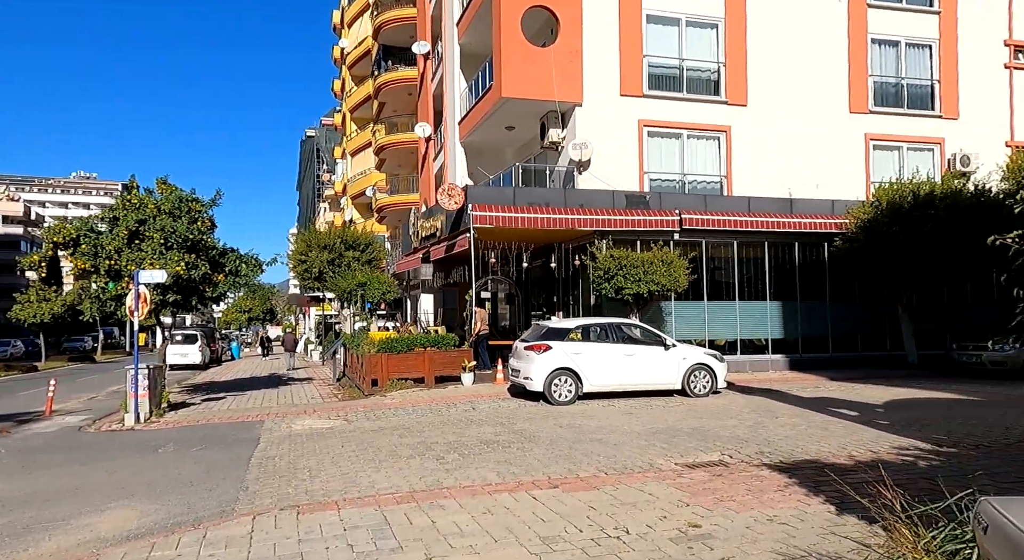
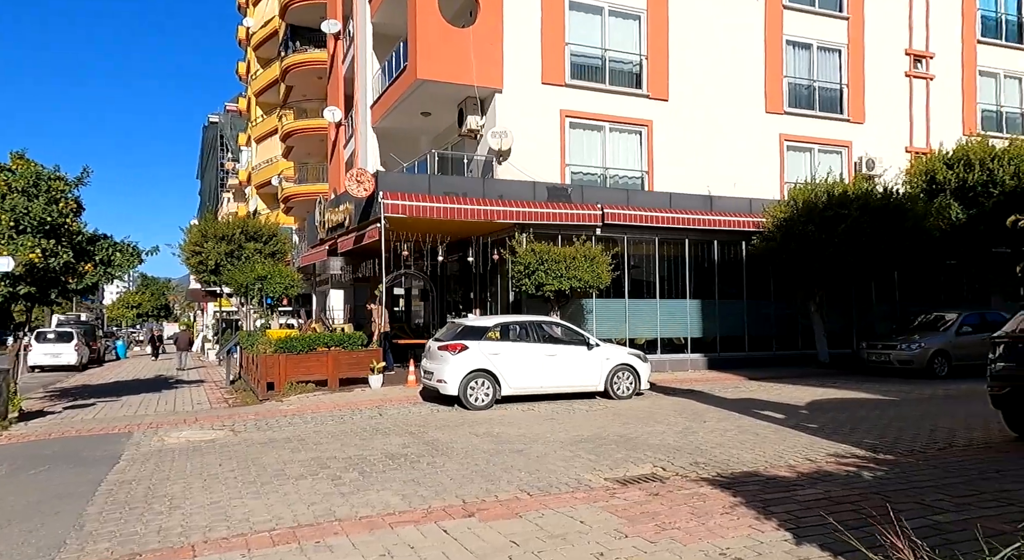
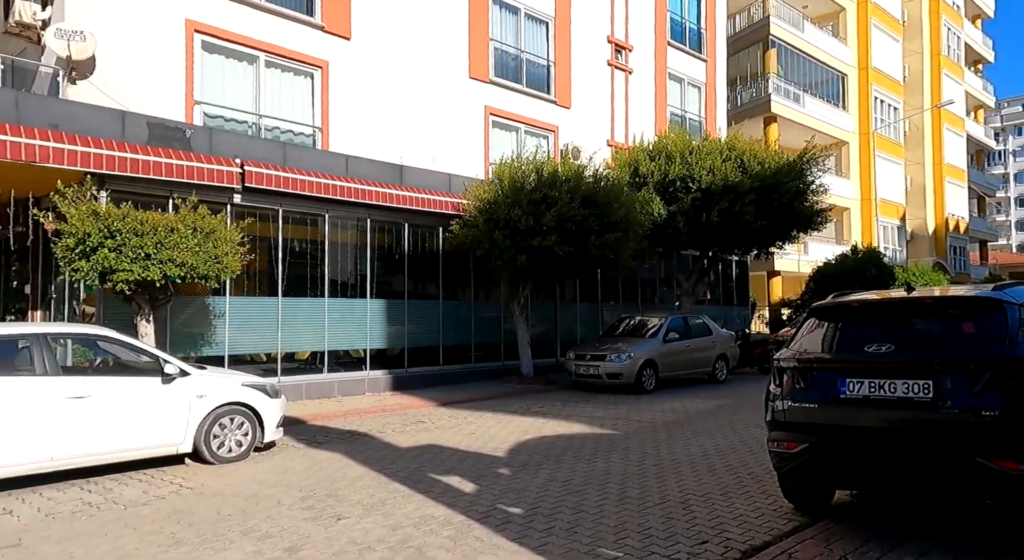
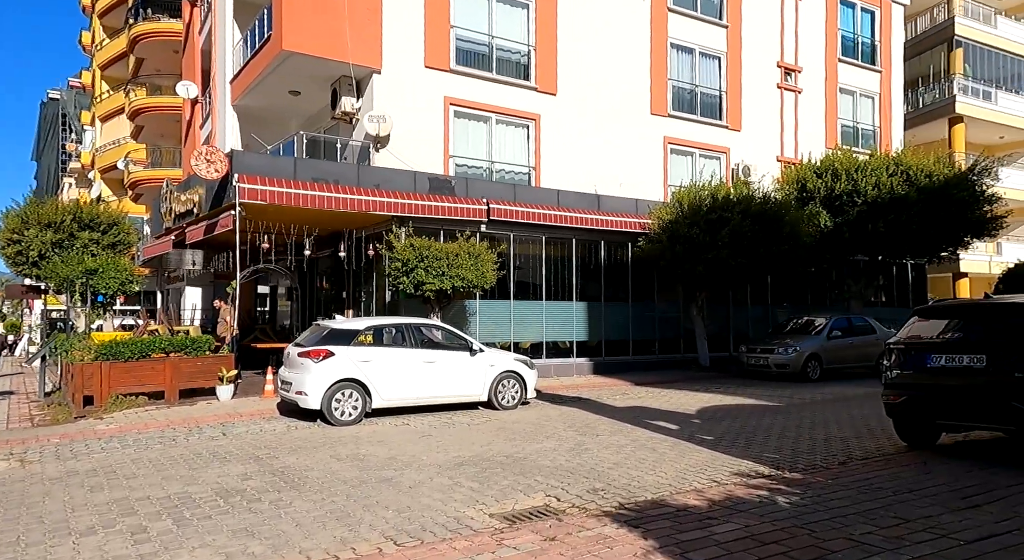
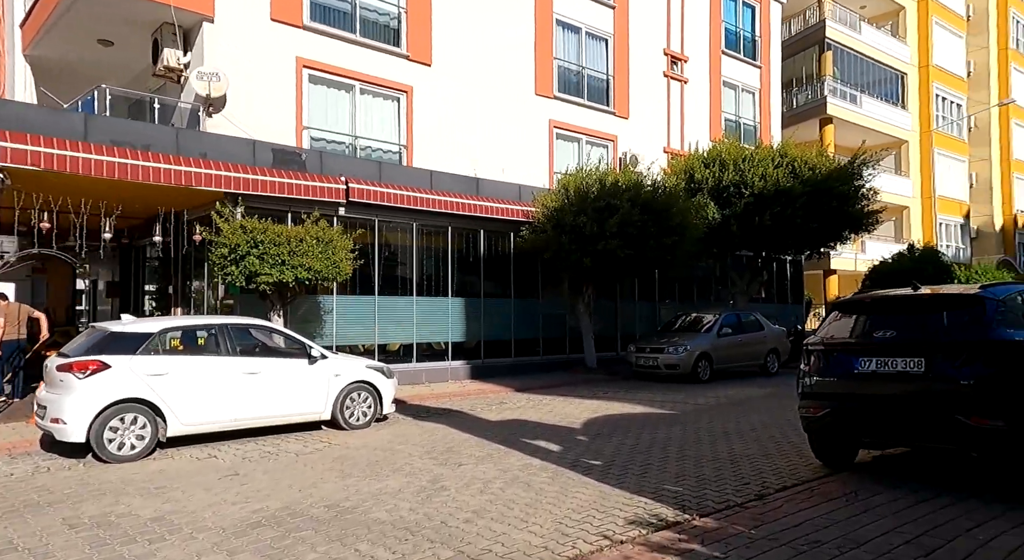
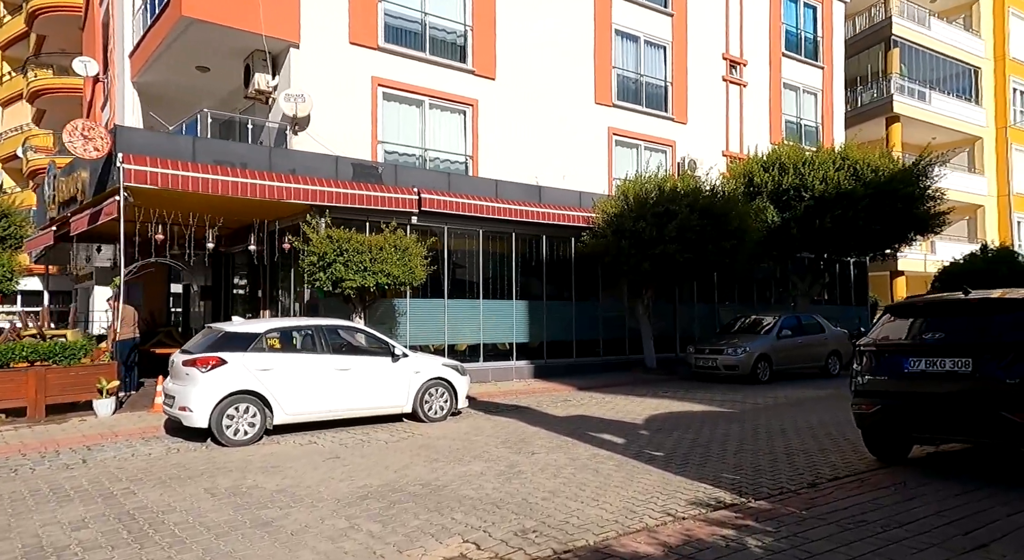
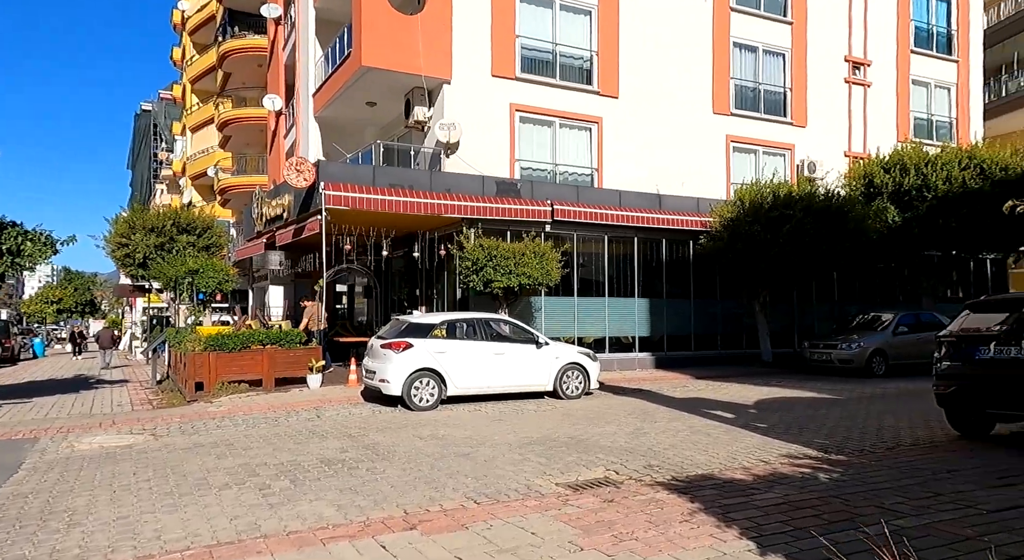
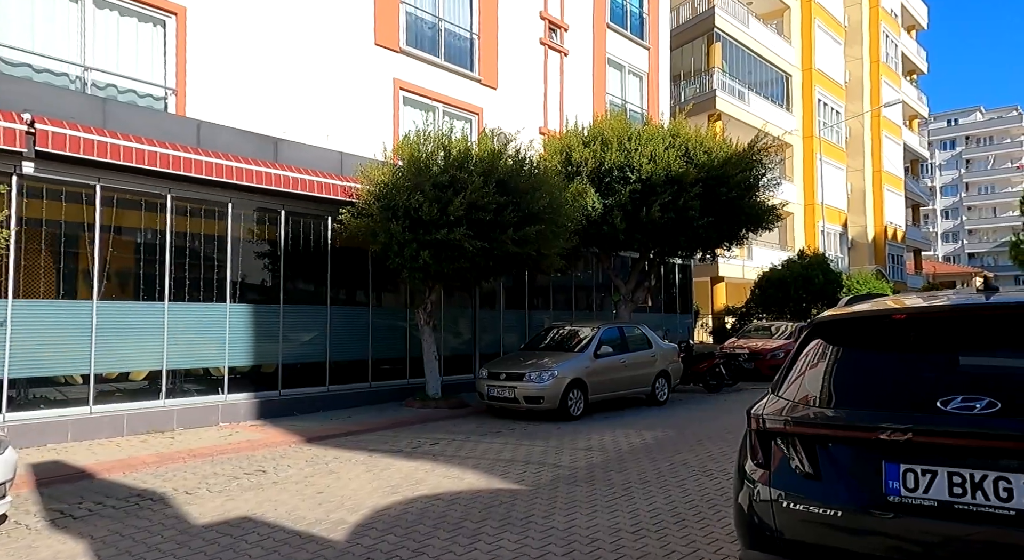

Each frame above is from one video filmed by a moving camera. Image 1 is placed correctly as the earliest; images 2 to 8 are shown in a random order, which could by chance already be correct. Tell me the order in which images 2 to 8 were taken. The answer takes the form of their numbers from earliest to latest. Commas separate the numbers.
2, 7, 4, 6, 5, 3, 8
